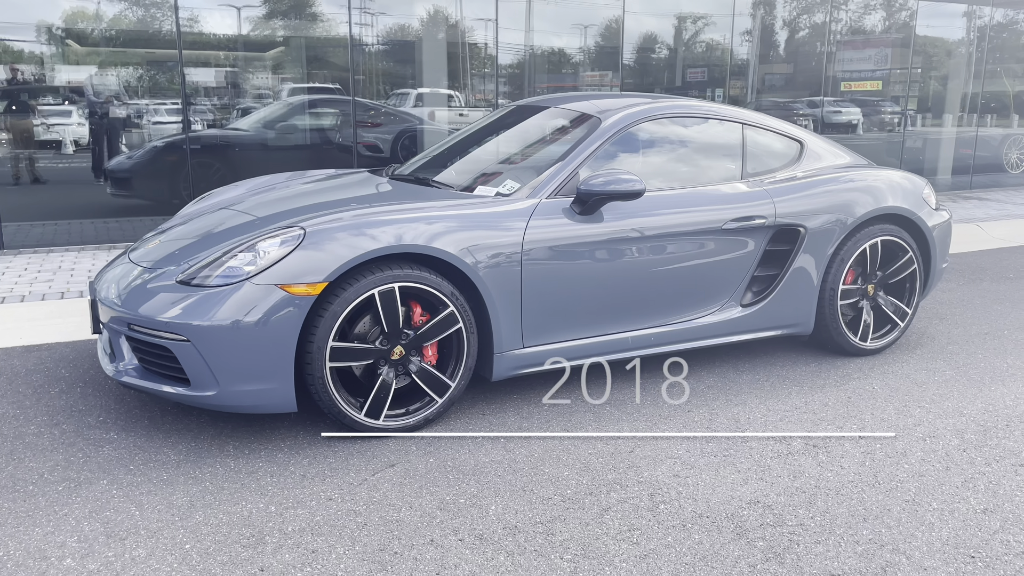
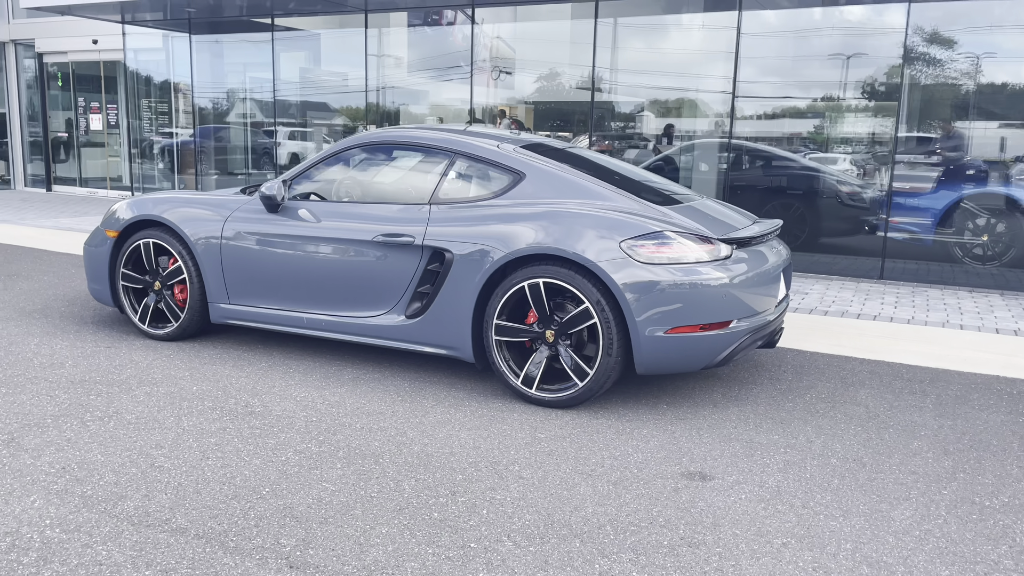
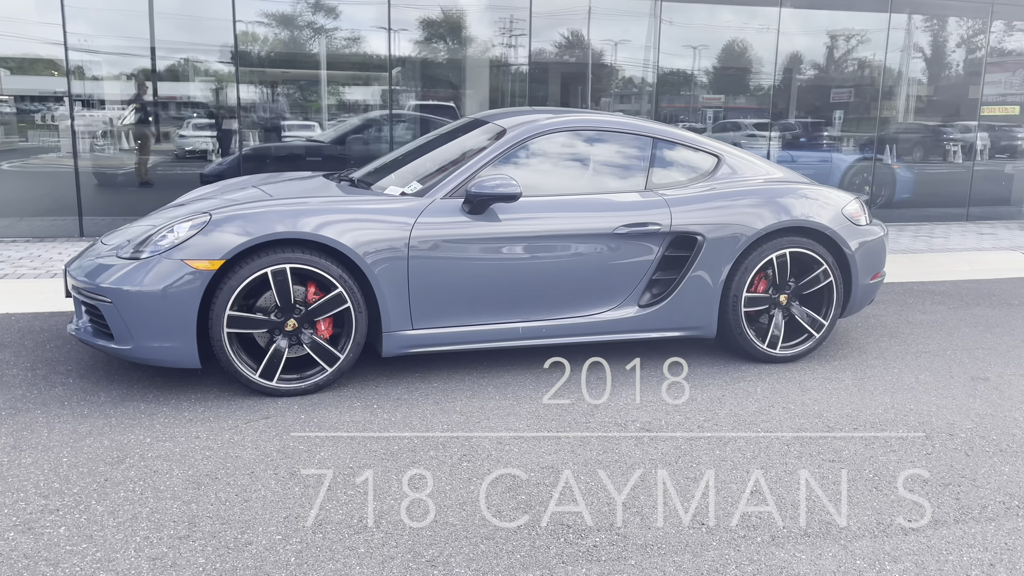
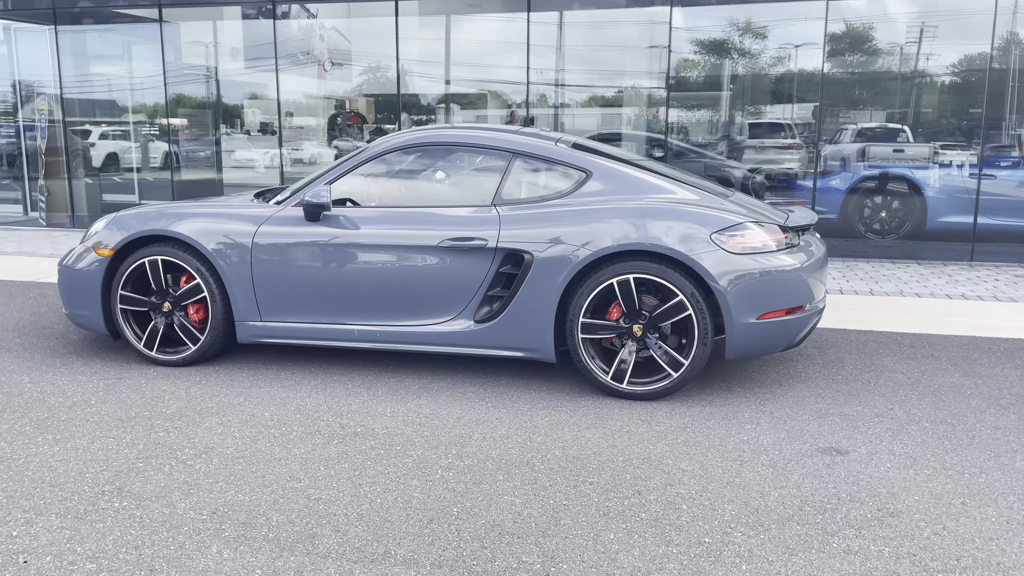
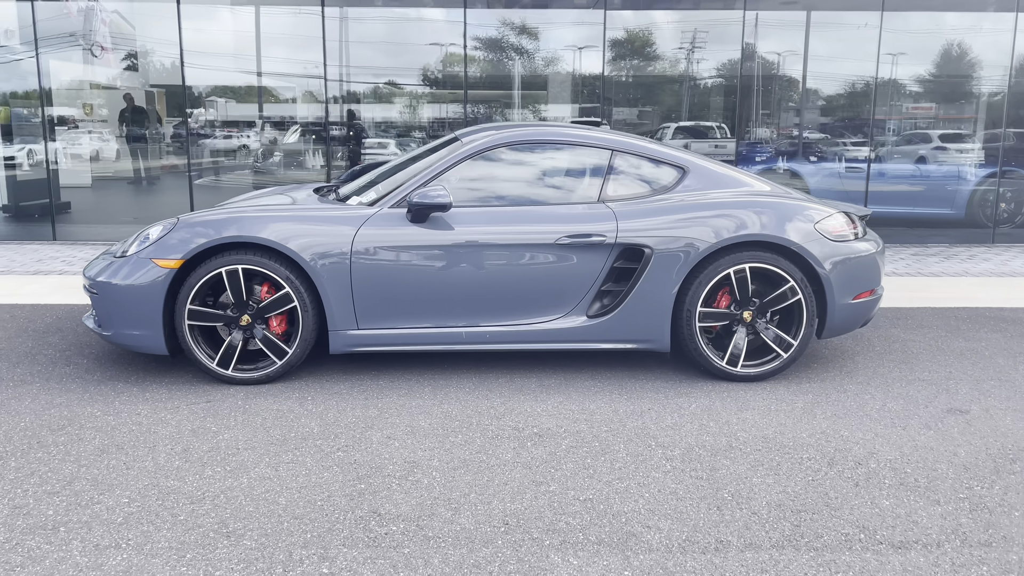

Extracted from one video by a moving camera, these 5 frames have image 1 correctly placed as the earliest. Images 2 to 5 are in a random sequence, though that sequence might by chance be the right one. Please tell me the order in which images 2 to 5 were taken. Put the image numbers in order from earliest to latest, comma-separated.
3, 5, 4, 2
